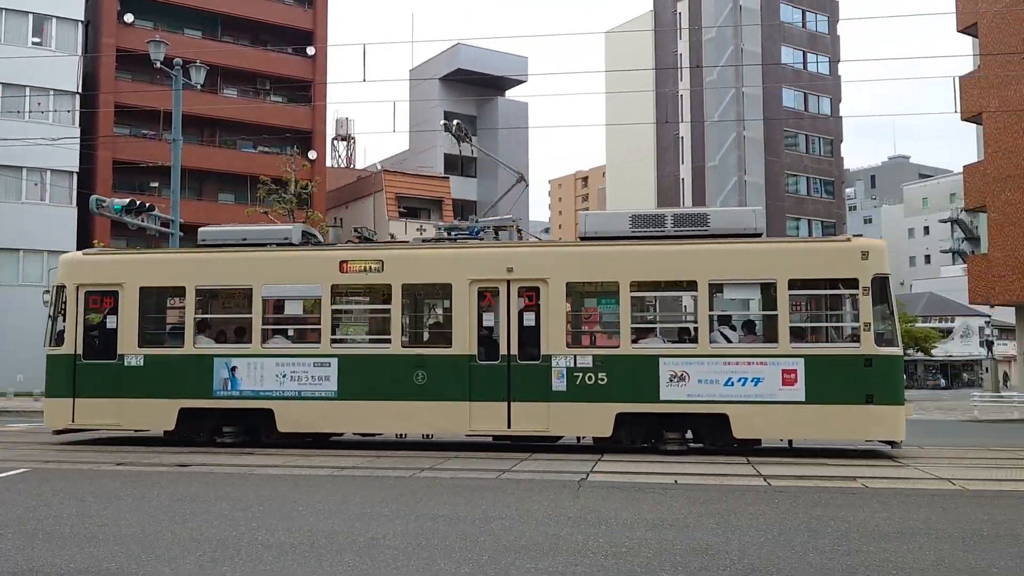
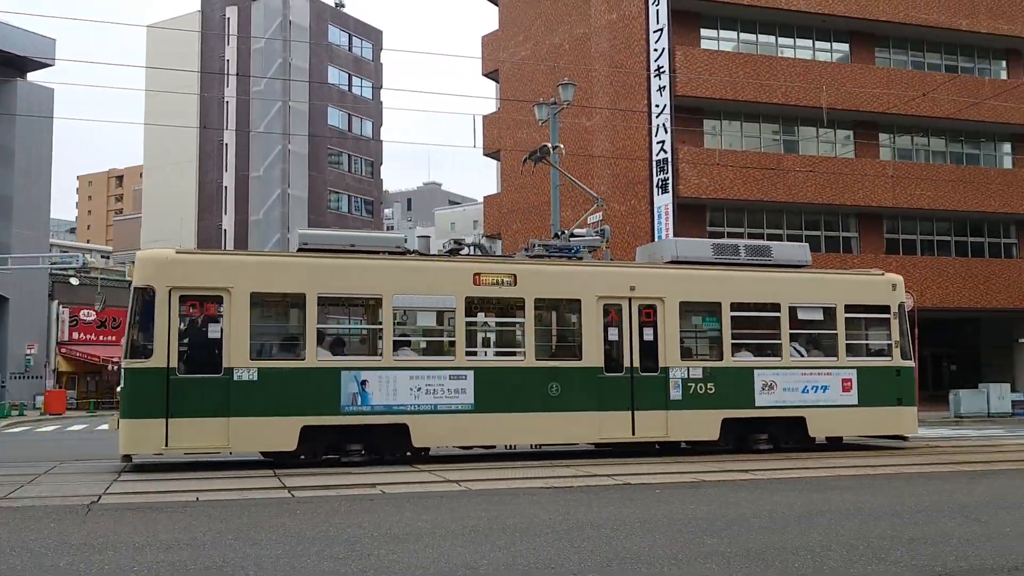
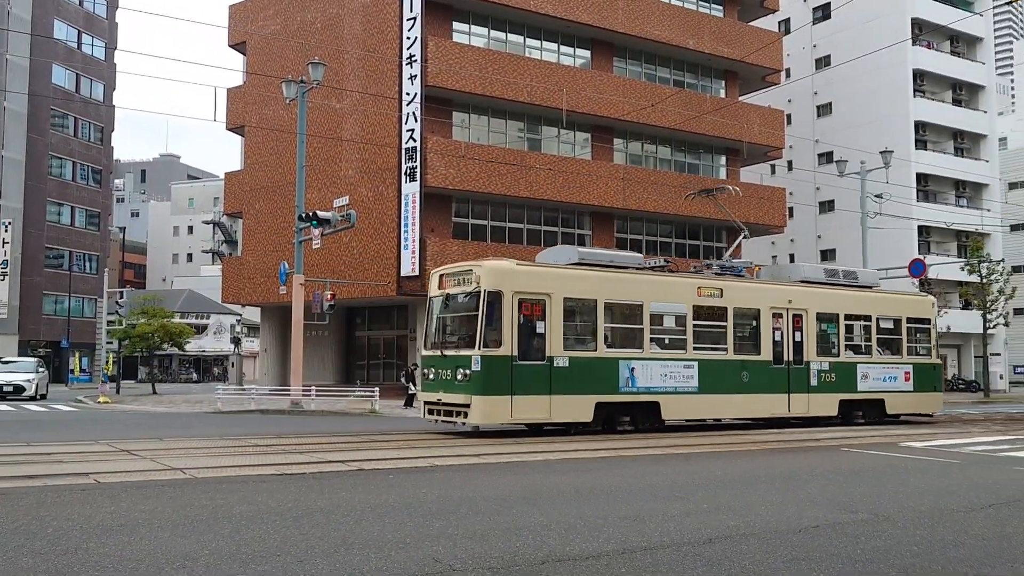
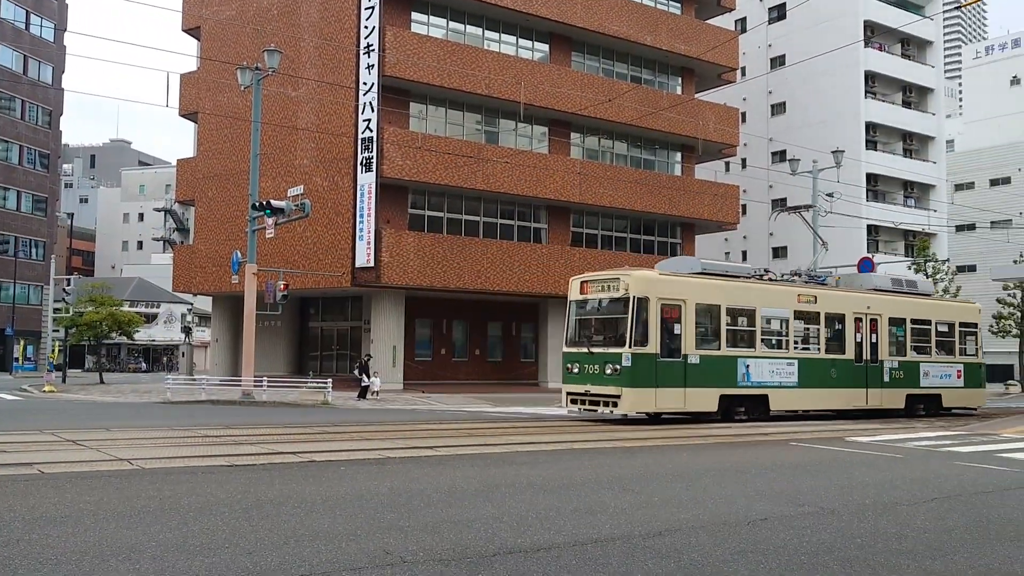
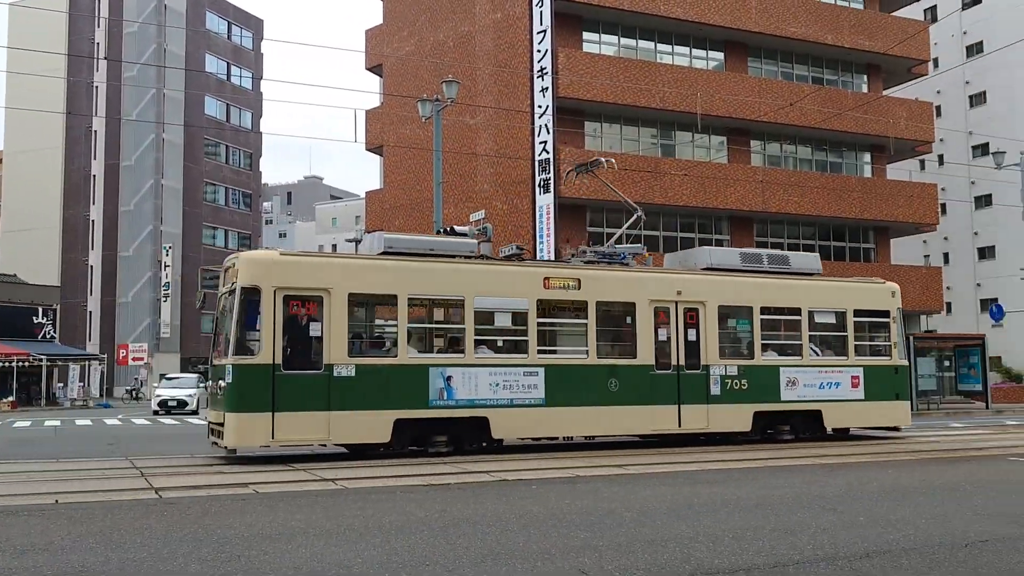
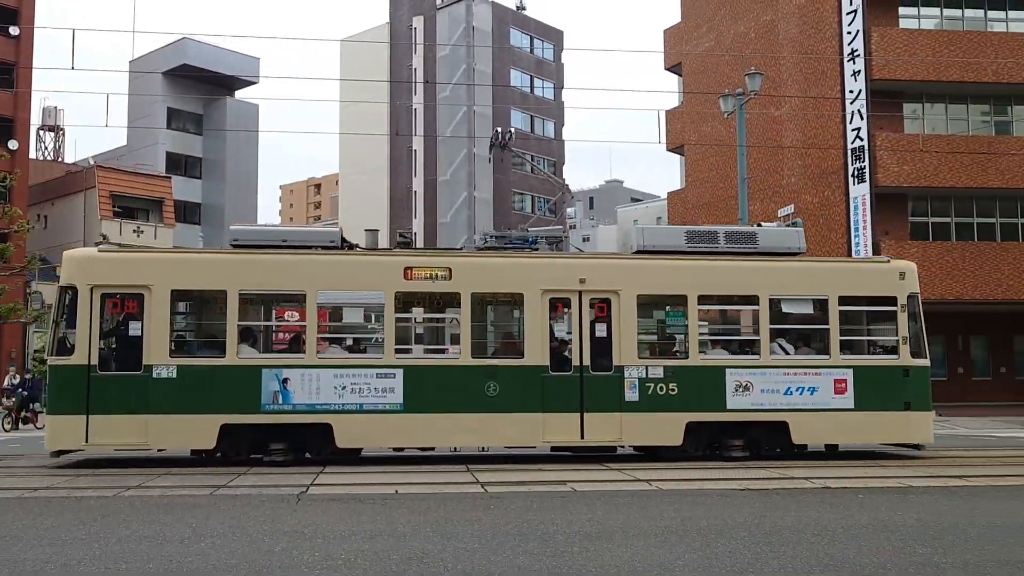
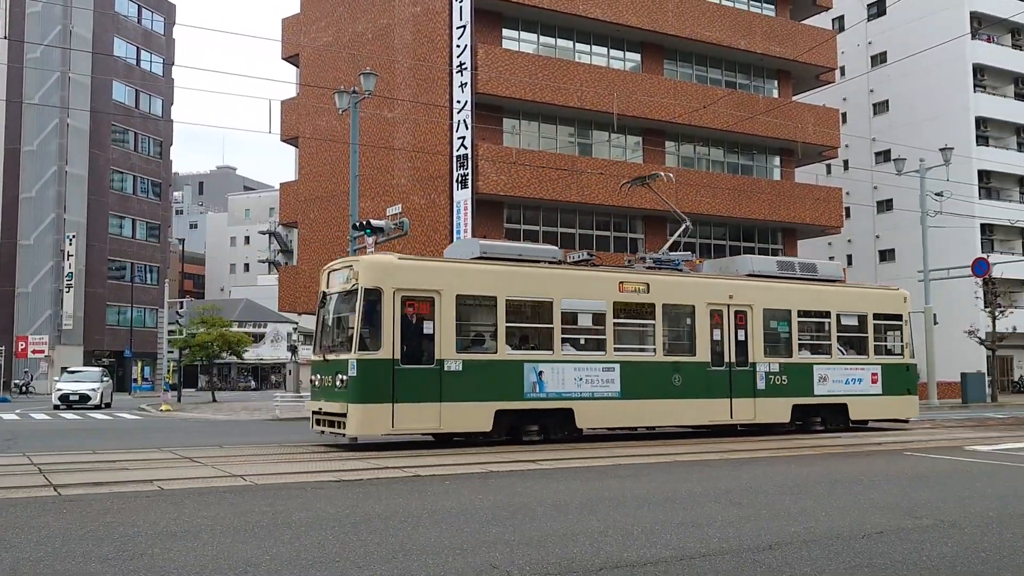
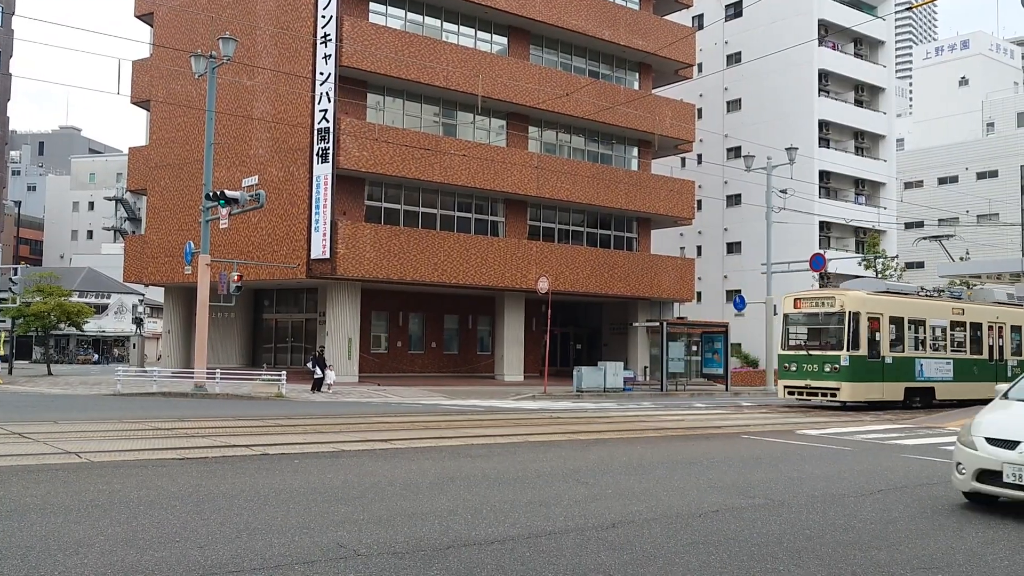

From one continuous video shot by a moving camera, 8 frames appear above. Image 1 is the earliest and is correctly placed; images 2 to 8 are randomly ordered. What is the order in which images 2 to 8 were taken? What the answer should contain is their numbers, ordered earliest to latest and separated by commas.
6, 2, 5, 7, 3, 4, 8
